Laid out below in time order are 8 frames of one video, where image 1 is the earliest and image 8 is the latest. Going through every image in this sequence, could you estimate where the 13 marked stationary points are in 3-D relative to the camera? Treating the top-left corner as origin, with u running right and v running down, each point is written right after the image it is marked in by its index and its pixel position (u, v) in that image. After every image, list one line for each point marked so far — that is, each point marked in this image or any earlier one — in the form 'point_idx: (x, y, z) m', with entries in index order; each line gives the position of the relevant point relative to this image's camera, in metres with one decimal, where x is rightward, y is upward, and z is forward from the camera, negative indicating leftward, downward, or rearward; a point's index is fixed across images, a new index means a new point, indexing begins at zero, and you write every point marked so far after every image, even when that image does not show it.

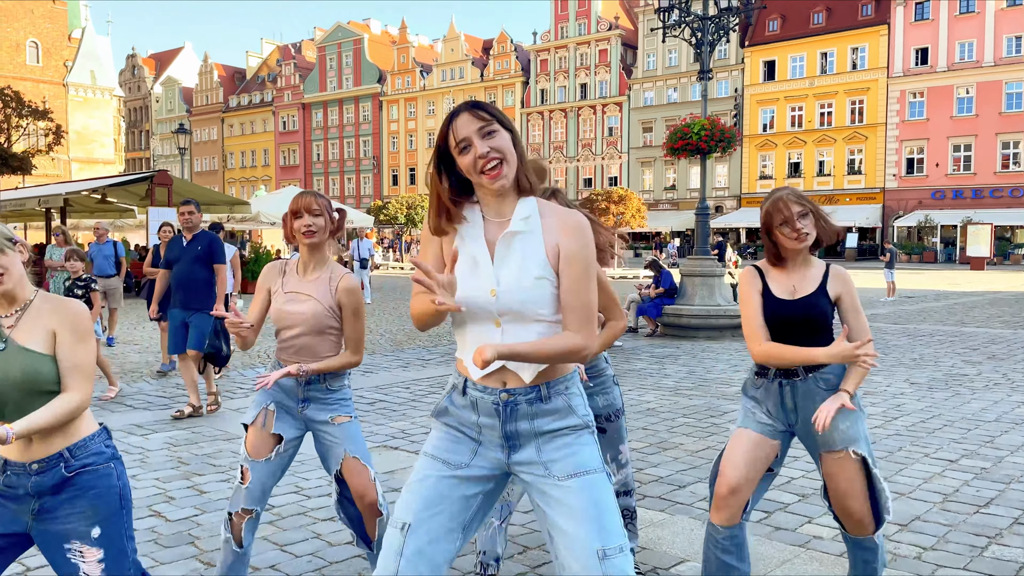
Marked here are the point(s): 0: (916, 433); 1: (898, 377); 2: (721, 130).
0: (+3.1, -1.1, +6.3) m
1: (+4.2, -1.0, +8.9) m
2: (+3.3, +2.5, +12.9) m
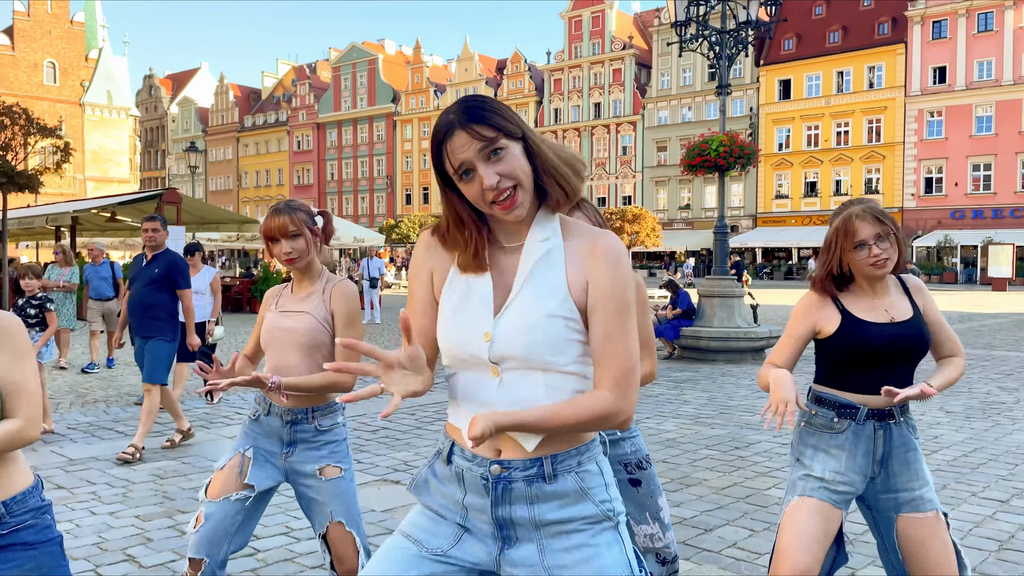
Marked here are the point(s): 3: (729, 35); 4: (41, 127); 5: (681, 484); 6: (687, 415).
0: (+3.2, -1.3, +5.8) m
1: (+4.3, -1.2, +8.4) m
2: (+3.5, +2.2, +12.5) m
3: (+3.4, +4.0, +12.9) m
4: (-10.4, +3.6, +18.0) m
5: (+1.1, -1.3, +5.3) m
6: (+1.7, -1.2, +7.8) m
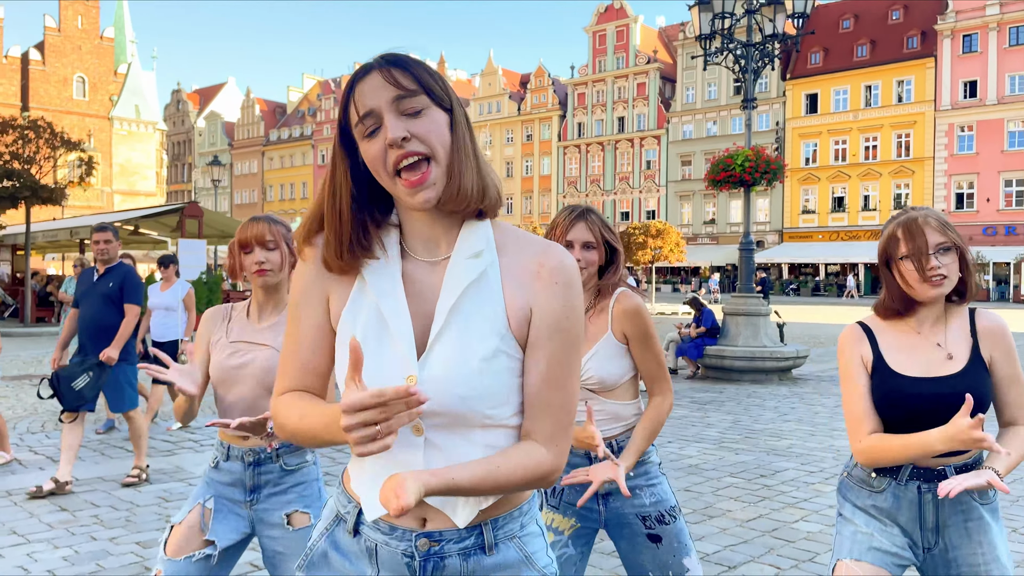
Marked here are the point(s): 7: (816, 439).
0: (+3.3, -1.4, +5.5) m
1: (+4.5, -1.4, +8.1) m
2: (+3.8, +1.9, +12.2) m
3: (+3.8, +3.7, +12.7) m
4: (-9.9, +3.3, +18.1) m
5: (+1.2, -1.4, +5.1) m
6: (+1.9, -1.4, +7.6) m
7: (+2.8, -1.4, +7.6) m
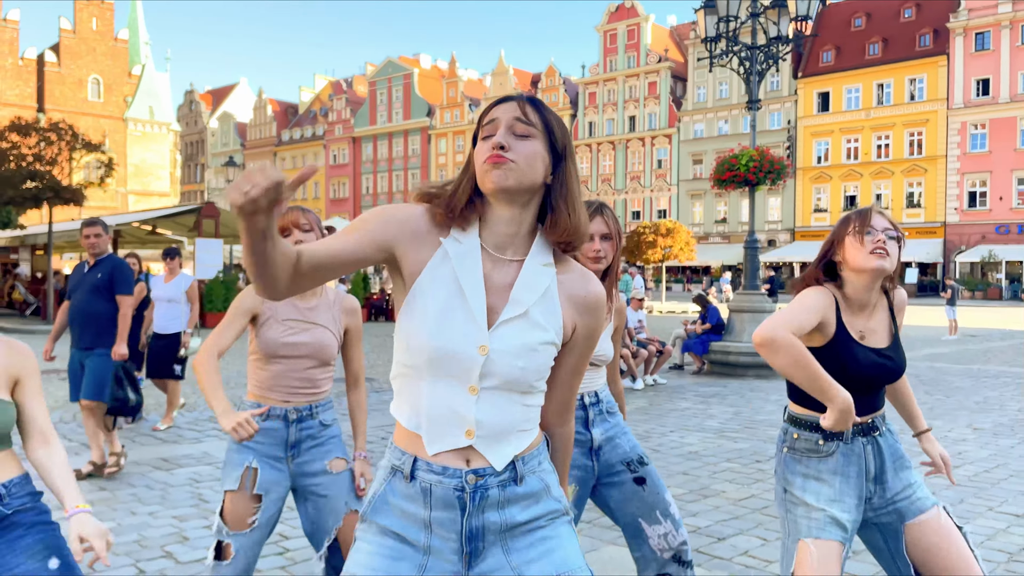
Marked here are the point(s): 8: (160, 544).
0: (+3.3, -1.4, +5.7) m
1: (+4.6, -1.4, +8.3) m
2: (+4.0, +1.9, +12.5) m
3: (+3.9, +3.8, +12.9) m
4: (-9.7, +3.3, +18.6) m
5: (+1.2, -1.4, +5.4) m
6: (+1.9, -1.4, +7.9) m
7: (+2.9, -1.4, +7.8) m
8: (-2.0, -1.4, +4.5) m
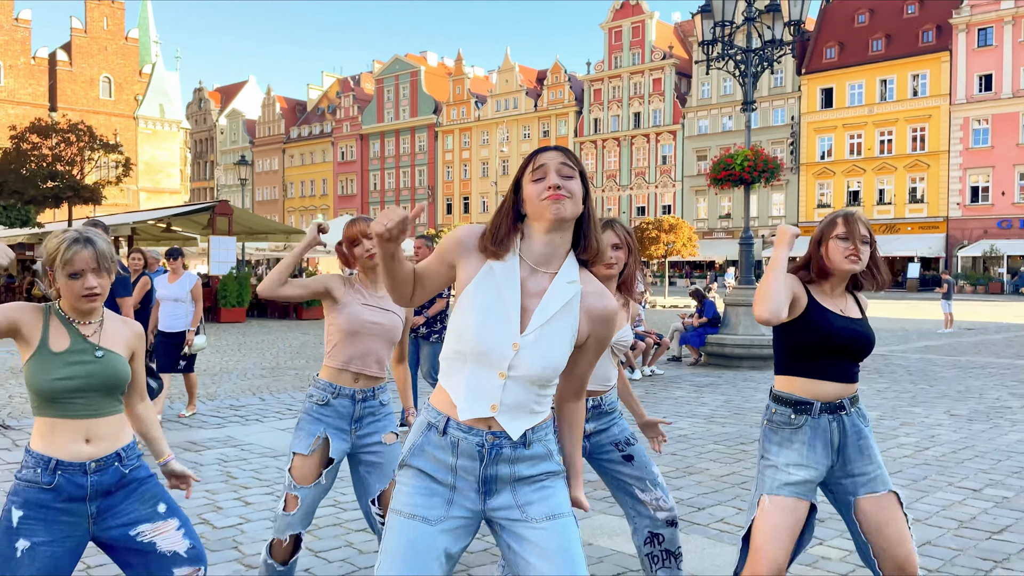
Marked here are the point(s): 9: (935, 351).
0: (+3.3, -1.3, +6.2) m
1: (+4.6, -1.3, +8.8) m
2: (+4.0, +2.0, +13.0) m
3: (+4.0, +3.9, +13.4) m
4: (-9.6, +3.4, +19.2) m
5: (+1.2, -1.3, +5.9) m
6: (+2.0, -1.3, +8.4) m
7: (+2.9, -1.3, +8.4) m
8: (-1.9, -1.4, +5.1) m
9: (+8.3, -1.2, +16.0) m
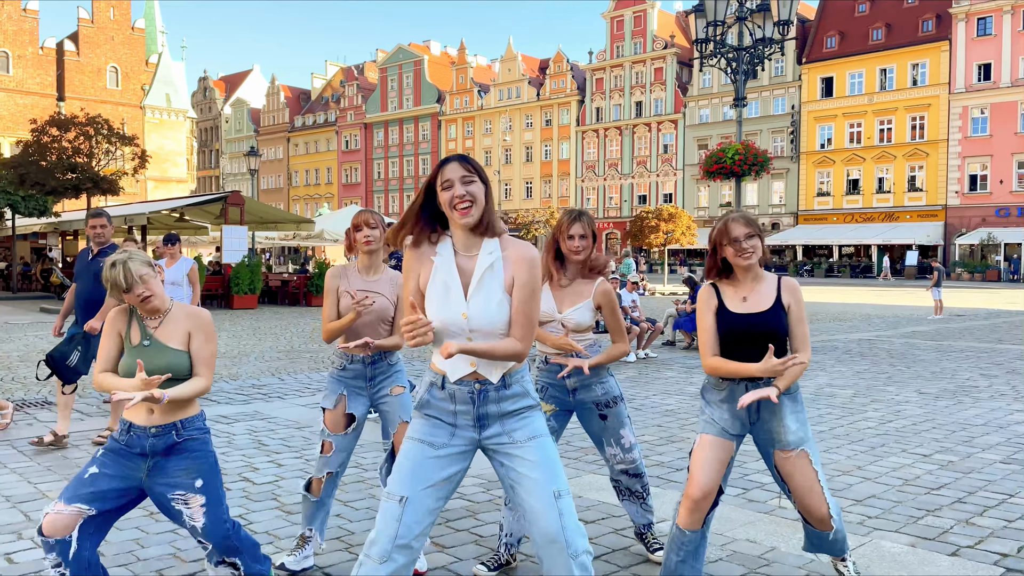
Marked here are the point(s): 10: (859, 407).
0: (+3.3, -1.2, +6.9) m
1: (+4.7, -1.2, +9.5) m
2: (+4.0, +2.2, +13.6) m
3: (+4.0, +4.1, +14.0) m
4: (-9.5, +3.7, +19.8) m
5: (+1.3, -1.2, +6.6) m
6: (+2.0, -1.2, +9.1) m
7: (+2.9, -1.2, +9.0) m
8: (-1.9, -1.3, +5.7) m
9: (+8.3, -1.0, +16.6) m
10: (+3.4, -1.2, +8.1) m
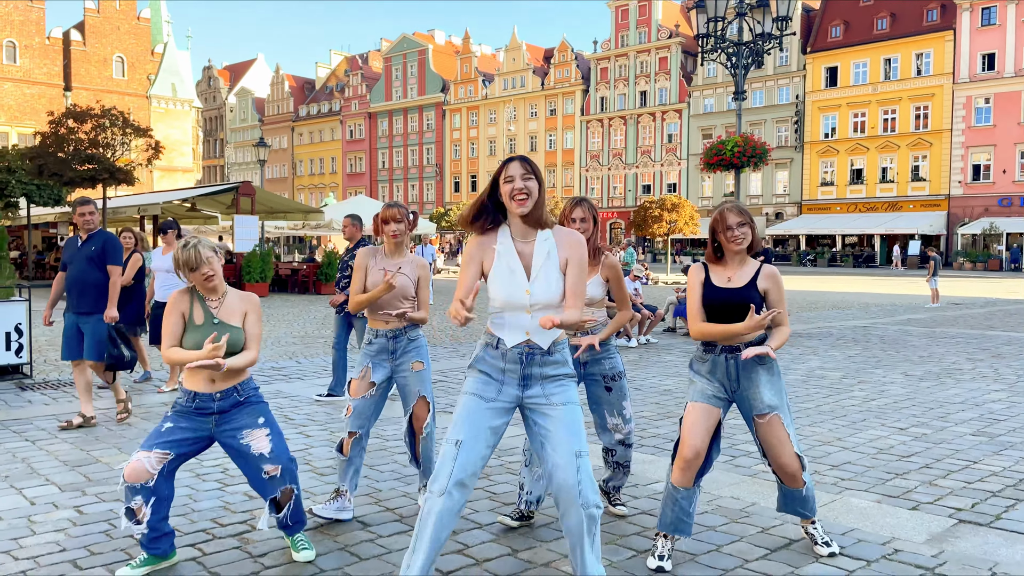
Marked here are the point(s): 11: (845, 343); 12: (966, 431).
0: (+3.4, -1.1, +7.4) m
1: (+4.7, -1.0, +10.0) m
2: (+4.2, +2.4, +14.0) m
3: (+4.1, +4.3, +14.4) m
4: (-9.4, +4.0, +20.3) m
5: (+1.3, -1.1, +7.1) m
6: (+2.1, -1.0, +9.6) m
7: (+3.0, -1.0, +9.5) m
8: (-1.9, -1.2, +6.3) m
9: (+8.4, -0.7, +17.1) m
10: (+3.5, -1.0, +8.6) m
11: (+5.3, -0.9, +12.9) m
12: (+3.7, -1.2, +6.6) m
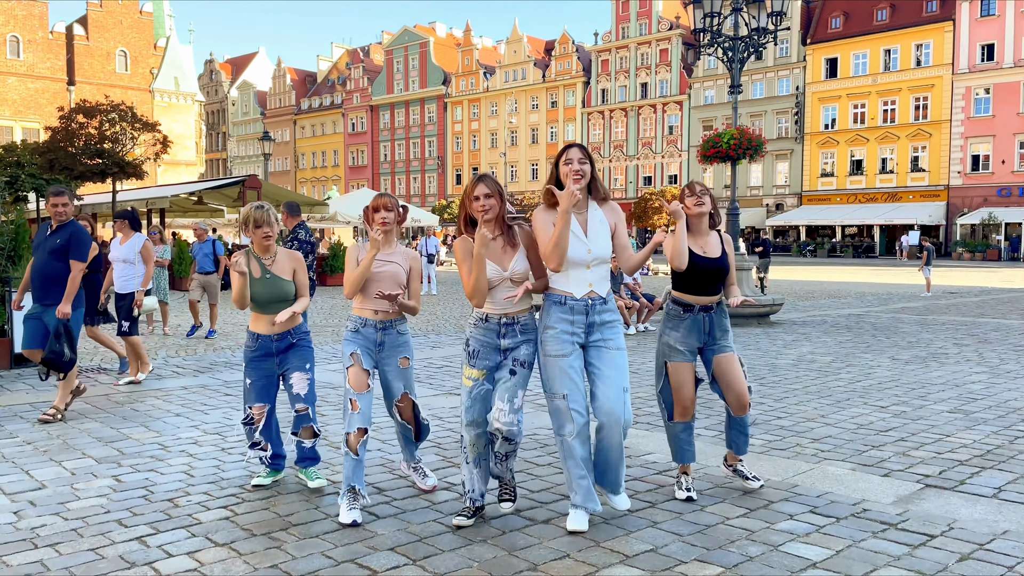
0: (+3.4, -1.0, +7.8) m
1: (+4.8, -0.9, +10.4) m
2: (+4.2, +2.6, +14.4) m
3: (+4.2, +4.5, +14.8) m
4: (-9.4, +4.2, +20.7) m
5: (+1.3, -1.0, +7.5) m
6: (+2.1, -0.9, +10.0) m
7: (+3.1, -0.9, +9.9) m
8: (-1.9, -1.1, +6.7) m
9: (+8.5, -0.5, +17.5) m
10: (+3.5, -0.9, +9.0) m
11: (+5.3, -0.7, +13.3) m
12: (+3.7, -1.0, +6.9) m
